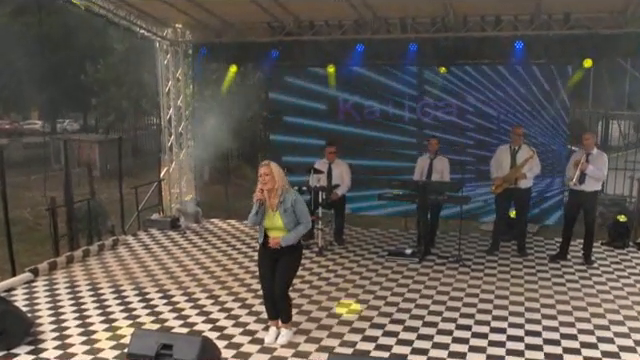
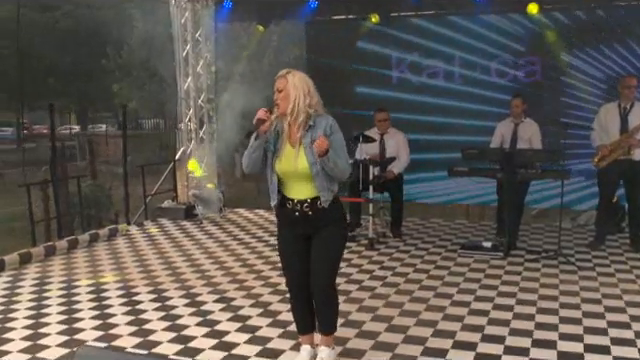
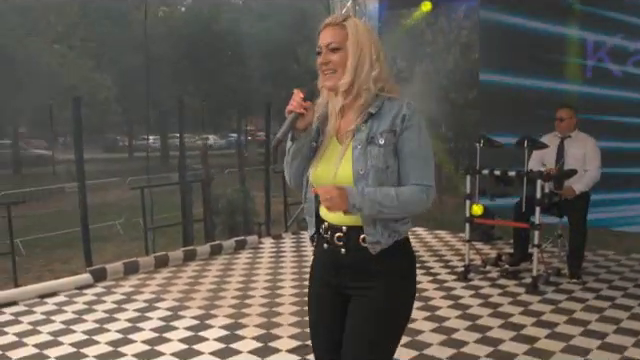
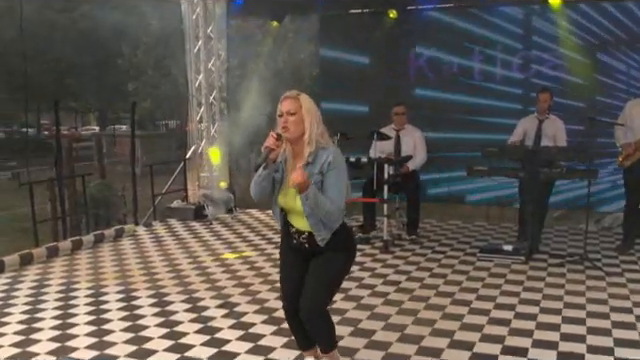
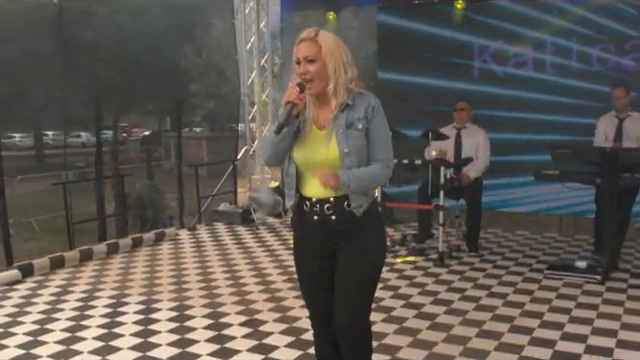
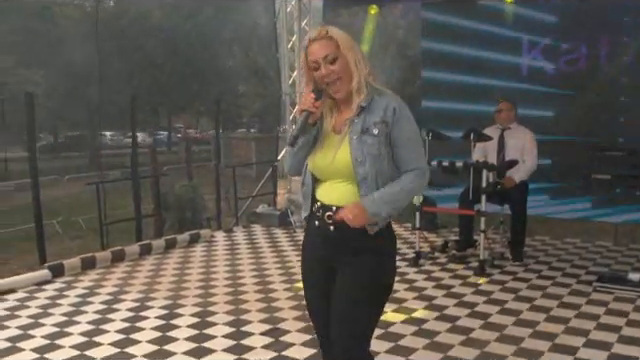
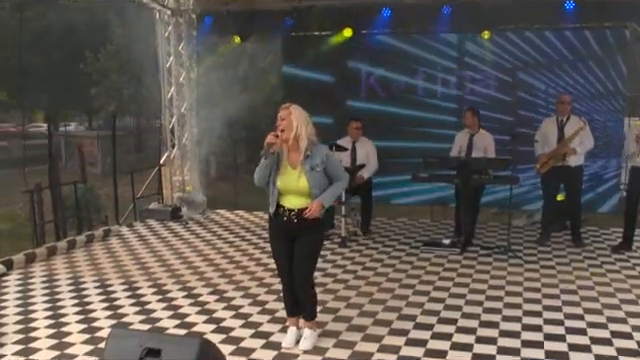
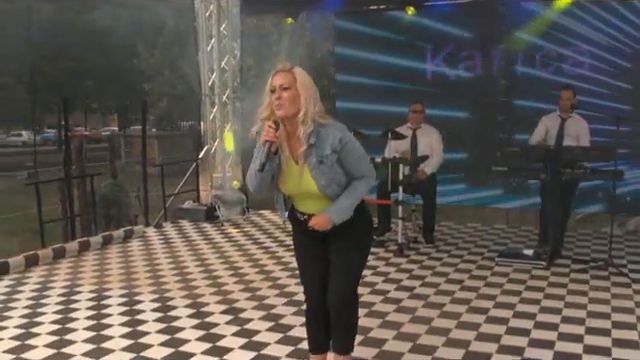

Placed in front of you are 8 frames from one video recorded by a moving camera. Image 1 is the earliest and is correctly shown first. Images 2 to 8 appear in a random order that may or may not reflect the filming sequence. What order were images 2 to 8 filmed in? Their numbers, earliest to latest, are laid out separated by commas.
7, 2, 4, 8, 5, 6, 3
